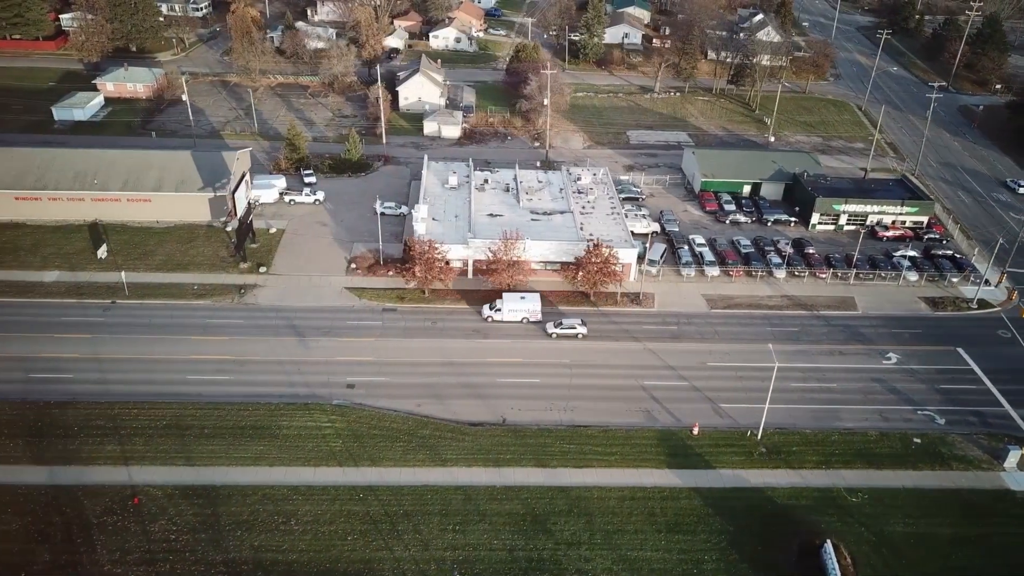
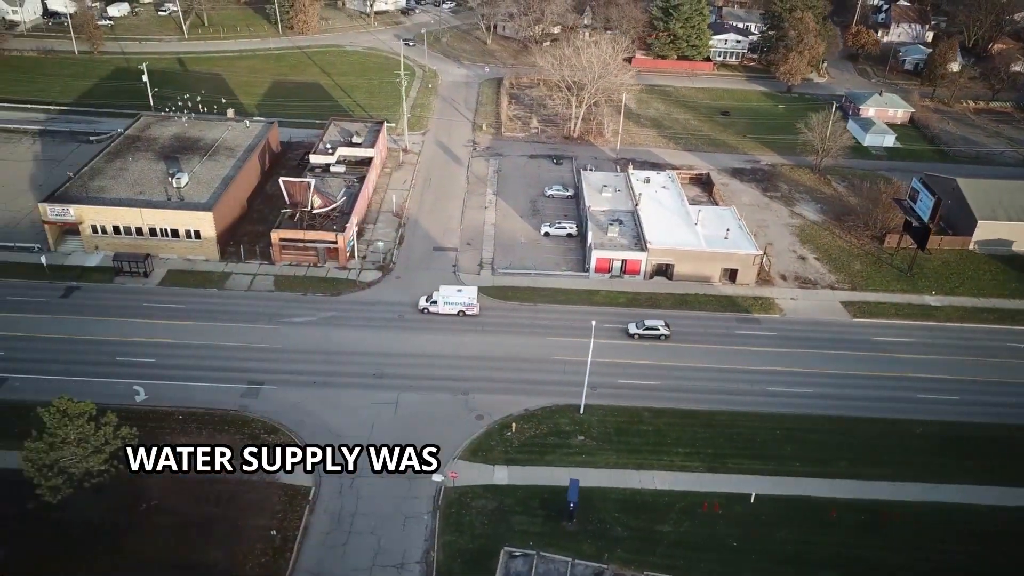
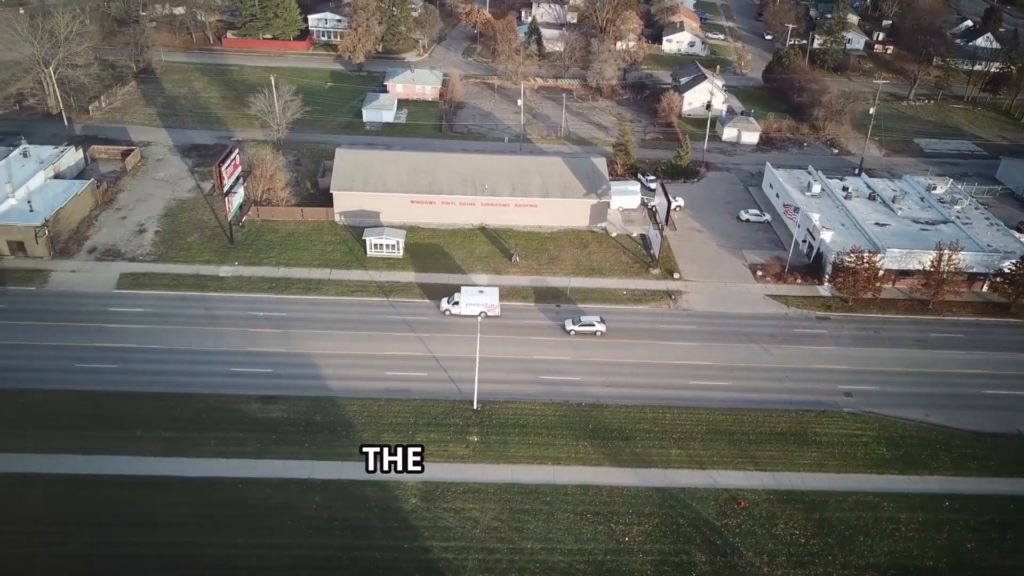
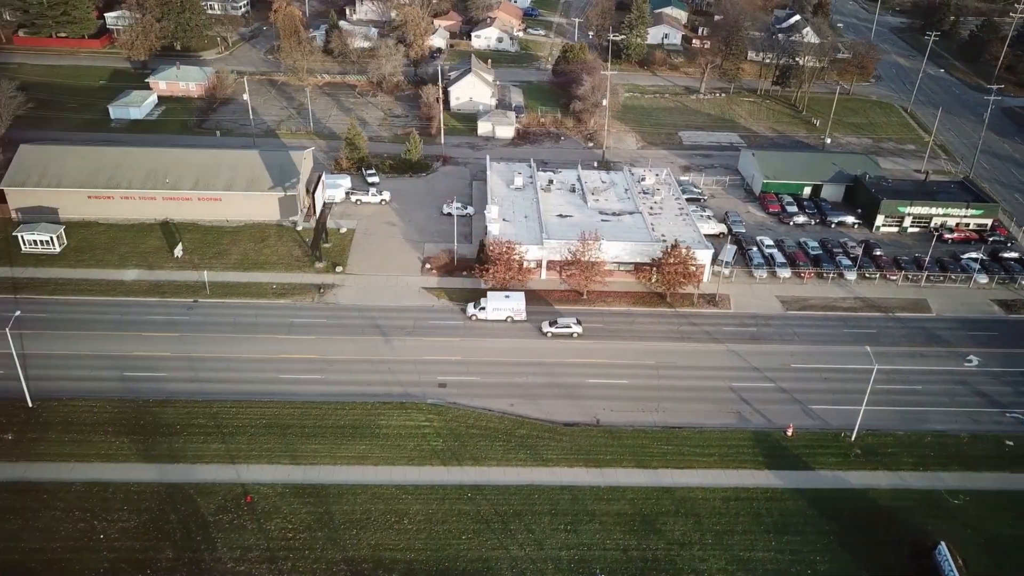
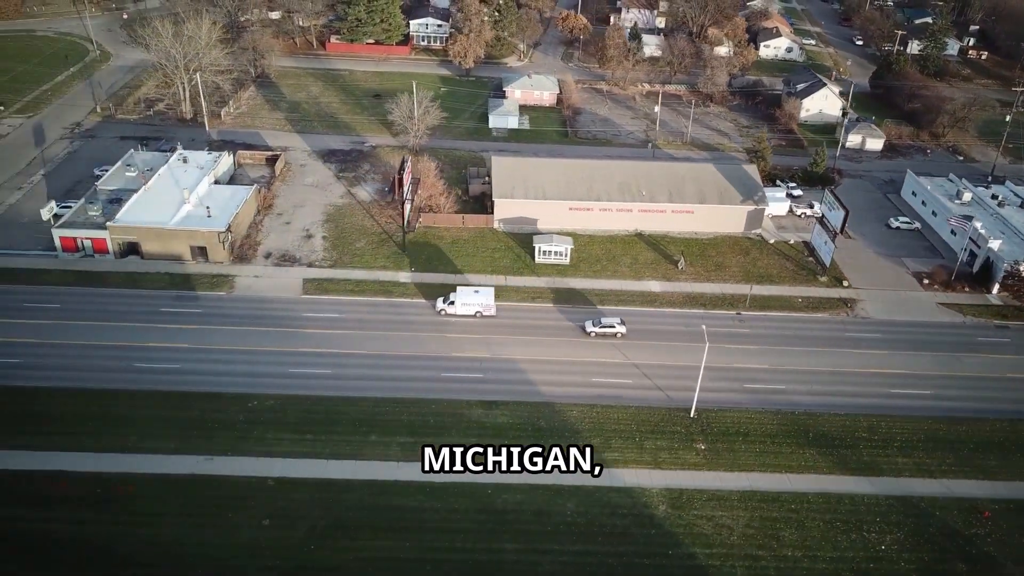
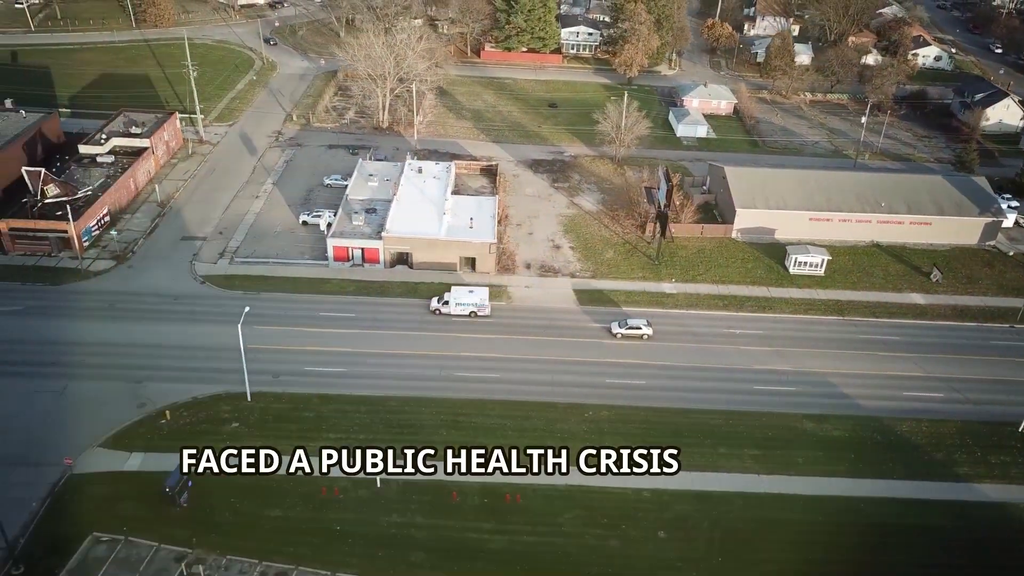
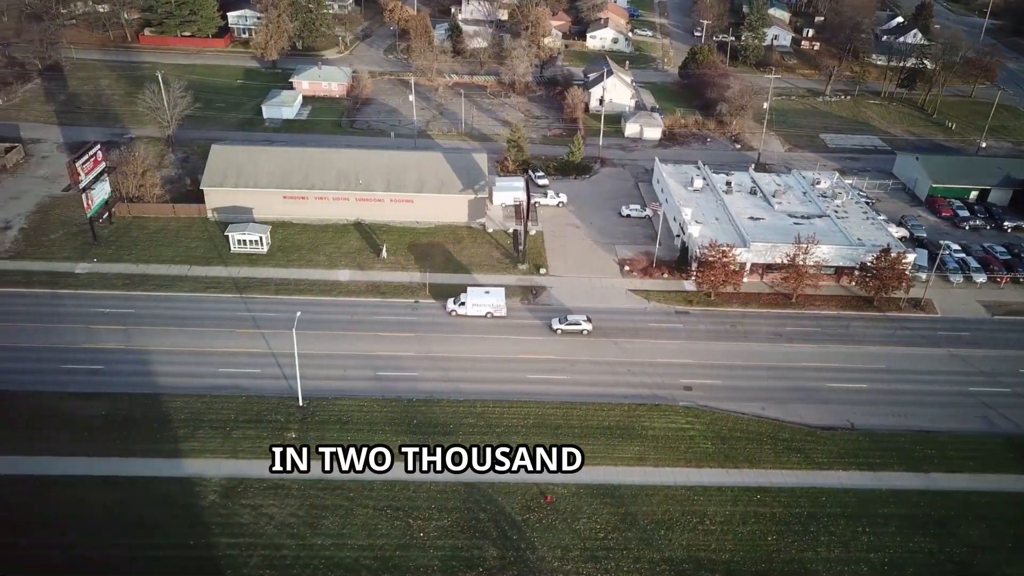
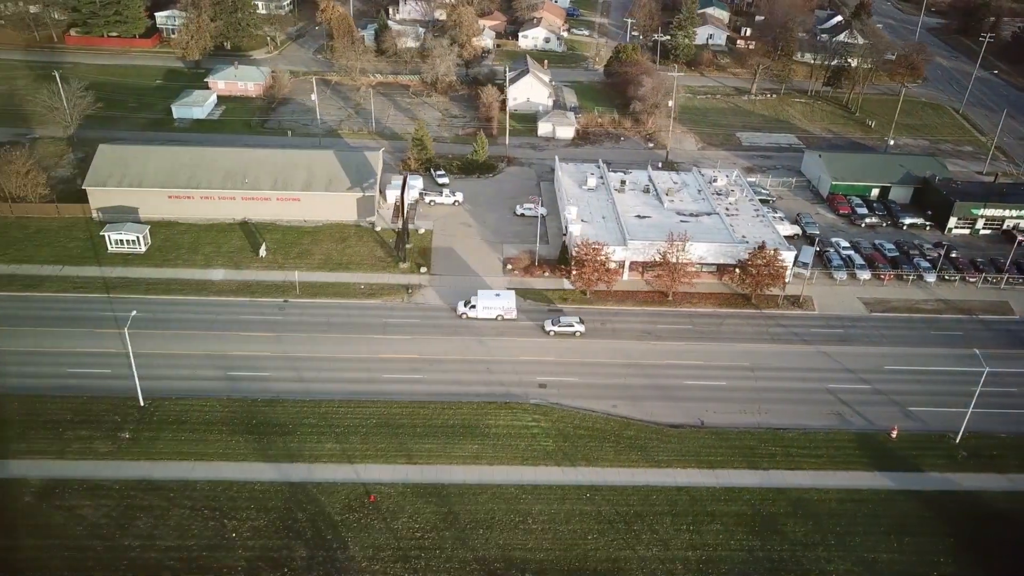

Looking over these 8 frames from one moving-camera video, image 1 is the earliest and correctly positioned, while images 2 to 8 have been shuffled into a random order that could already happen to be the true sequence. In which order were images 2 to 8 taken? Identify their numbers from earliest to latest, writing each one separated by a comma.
4, 8, 7, 3, 5, 6, 2
